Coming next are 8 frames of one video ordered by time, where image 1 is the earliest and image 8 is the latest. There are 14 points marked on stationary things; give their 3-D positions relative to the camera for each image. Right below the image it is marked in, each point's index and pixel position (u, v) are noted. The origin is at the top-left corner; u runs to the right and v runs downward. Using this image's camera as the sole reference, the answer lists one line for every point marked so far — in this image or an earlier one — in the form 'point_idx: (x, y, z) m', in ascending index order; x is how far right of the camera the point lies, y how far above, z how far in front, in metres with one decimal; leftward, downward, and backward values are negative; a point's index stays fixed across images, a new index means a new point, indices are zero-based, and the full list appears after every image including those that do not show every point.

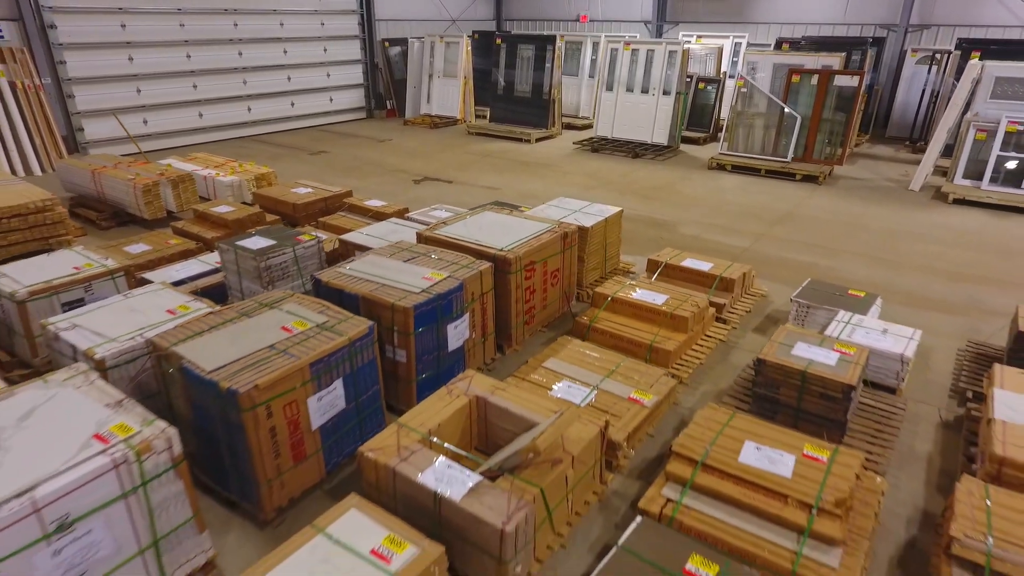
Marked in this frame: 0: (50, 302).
0: (-2.8, -0.1, +4.0) m
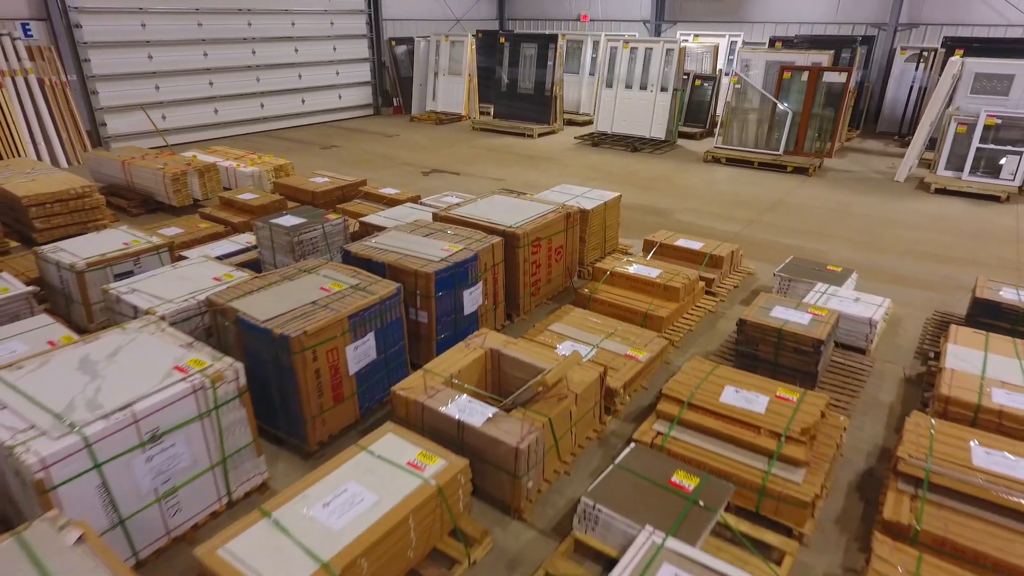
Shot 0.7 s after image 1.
0: (-2.7, +0.1, +4.5) m
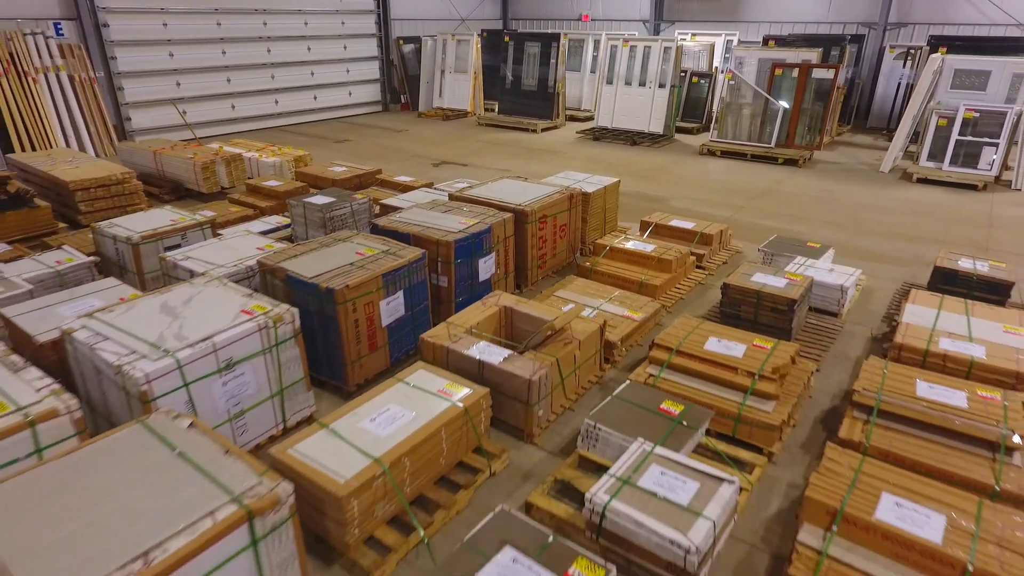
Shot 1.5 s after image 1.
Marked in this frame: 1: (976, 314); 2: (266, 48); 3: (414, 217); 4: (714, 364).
0: (-2.6, +0.3, +5.0) m
1: (+2.9, -0.2, +4.2) m
2: (-4.6, +4.5, +12.6) m
3: (-0.7, +0.5, +4.9) m
4: (+1.1, -0.4, +3.7) m
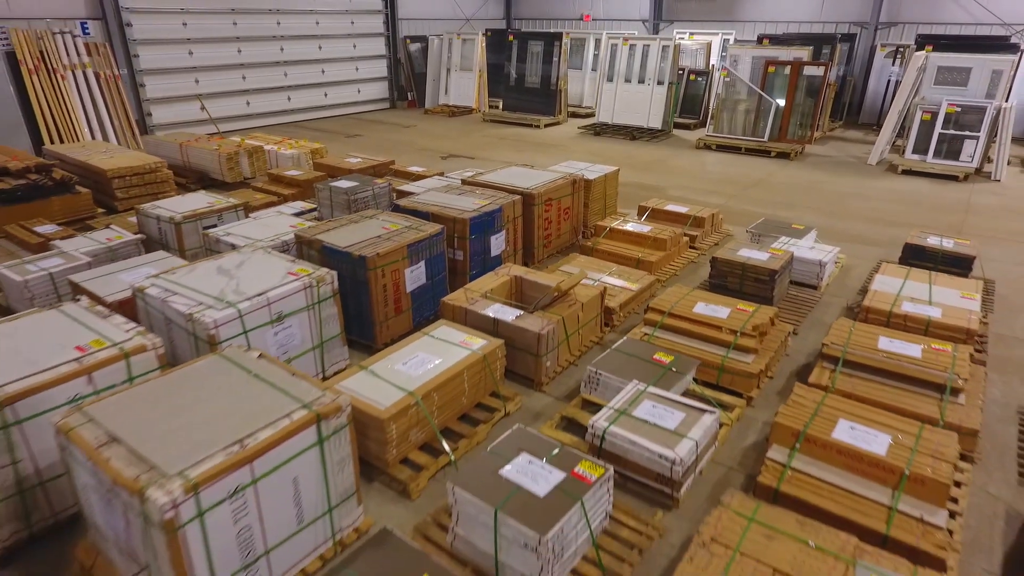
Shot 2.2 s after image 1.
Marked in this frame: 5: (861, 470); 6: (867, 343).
0: (-2.6, +0.5, +5.5) m
1: (+3.0, 0.0, +4.7) m
2: (-4.6, +4.7, +13.1) m
3: (-0.6, +0.7, +5.4) m
4: (+1.2, -0.2, +4.2) m
5: (+1.5, -0.8, +2.9) m
6: (+2.1, -0.3, +3.9) m
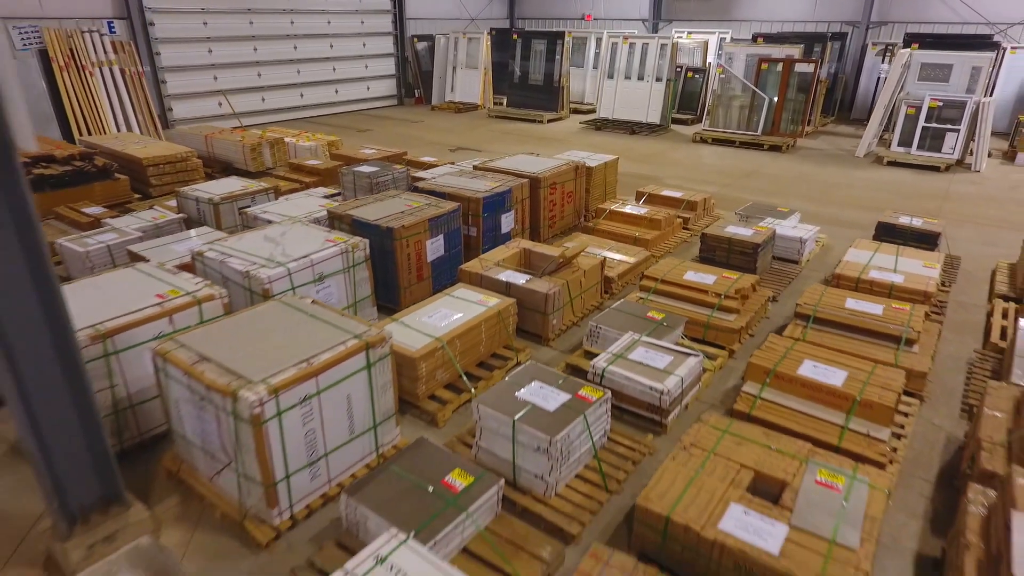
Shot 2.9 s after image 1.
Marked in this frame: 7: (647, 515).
0: (-2.5, +0.7, +6.0) m
1: (+3.0, +0.3, +5.2) m
2: (-4.5, +5.0, +13.6) m
3: (-0.6, +0.9, +5.9) m
4: (+1.3, 0.0, +4.7) m
5: (+1.6, -0.6, +3.4) m
6: (+2.2, -0.1, +4.4) m
7: (+0.5, -0.9, +2.6) m
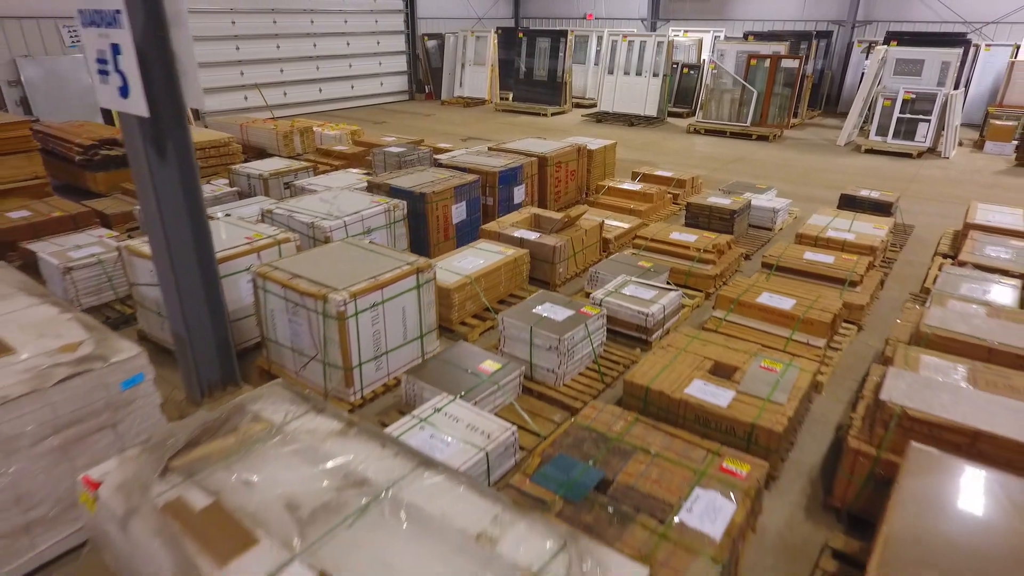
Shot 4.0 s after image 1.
0: (-2.4, +1.1, +6.9) m
1: (+3.1, +0.6, +6.1) m
2: (-4.3, +5.3, +14.5) m
3: (-0.5, +1.3, +6.8) m
4: (+1.4, +0.4, +5.6) m
5: (+1.7, -0.2, +4.3) m
6: (+2.3, +0.3, +5.3) m
7: (+0.6, -0.5, +3.5) m
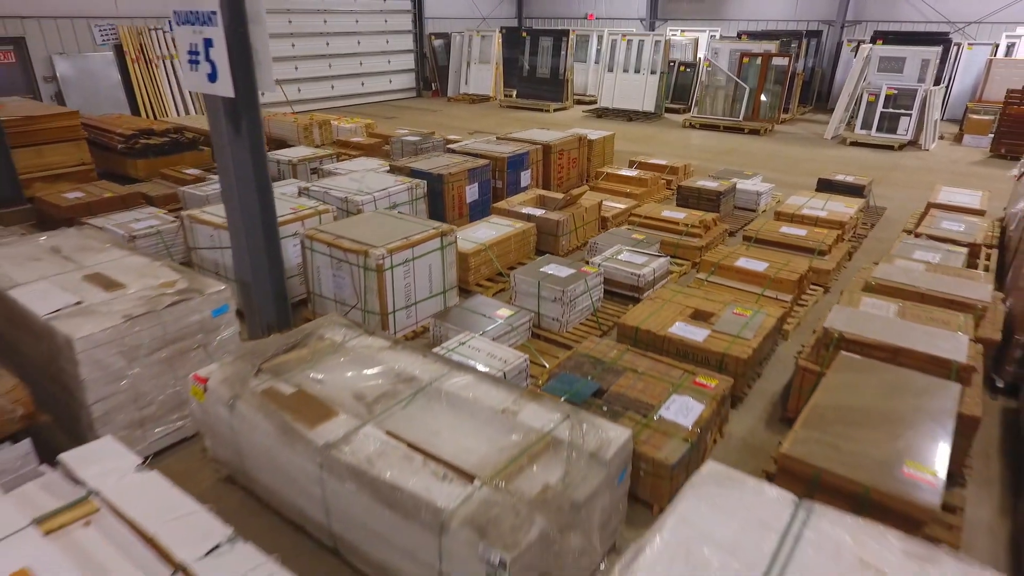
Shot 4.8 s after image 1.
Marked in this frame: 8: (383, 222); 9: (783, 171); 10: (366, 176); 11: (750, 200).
0: (-2.3, +1.4, +7.6) m
1: (+3.2, +0.9, +6.7) m
2: (-4.3, +5.6, +15.2) m
3: (-0.4, +1.6, +7.4) m
4: (+1.4, +0.6, +6.3) m
5: (+1.8, +0.1, +4.9) m
6: (+2.3, +0.5, +6.0) m
7: (+0.7, -0.2, +4.1) m
8: (-0.9, +0.5, +4.7) m
9: (+3.8, +1.6, +9.5) m
10: (-1.3, +1.0, +6.1) m
11: (+2.6, +1.0, +7.4) m
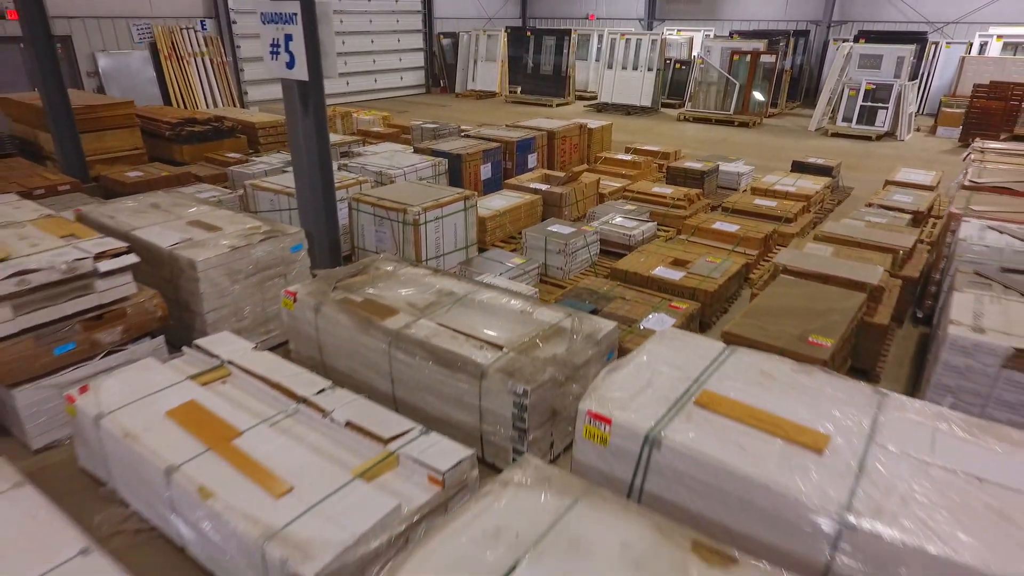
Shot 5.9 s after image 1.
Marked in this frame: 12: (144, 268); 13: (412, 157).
0: (-2.2, +1.7, +8.5) m
1: (+3.3, +1.2, +7.6) m
2: (-4.1, +6.0, +16.1) m
3: (-0.3, +2.0, +8.4) m
4: (+1.5, +1.0, +7.2) m
5: (+1.8, +0.4, +5.9) m
6: (+2.4, +0.9, +6.9) m
7: (+0.8, +0.1, +5.0) m
8: (-0.8, +0.8, +5.7) m
9: (+3.9, +2.0, +10.4) m
10: (-1.2, +1.4, +7.1) m
11: (+2.7, +1.3, +8.3) m
12: (-2.3, +0.1, +4.2) m
13: (-1.0, +1.3, +6.9) m
